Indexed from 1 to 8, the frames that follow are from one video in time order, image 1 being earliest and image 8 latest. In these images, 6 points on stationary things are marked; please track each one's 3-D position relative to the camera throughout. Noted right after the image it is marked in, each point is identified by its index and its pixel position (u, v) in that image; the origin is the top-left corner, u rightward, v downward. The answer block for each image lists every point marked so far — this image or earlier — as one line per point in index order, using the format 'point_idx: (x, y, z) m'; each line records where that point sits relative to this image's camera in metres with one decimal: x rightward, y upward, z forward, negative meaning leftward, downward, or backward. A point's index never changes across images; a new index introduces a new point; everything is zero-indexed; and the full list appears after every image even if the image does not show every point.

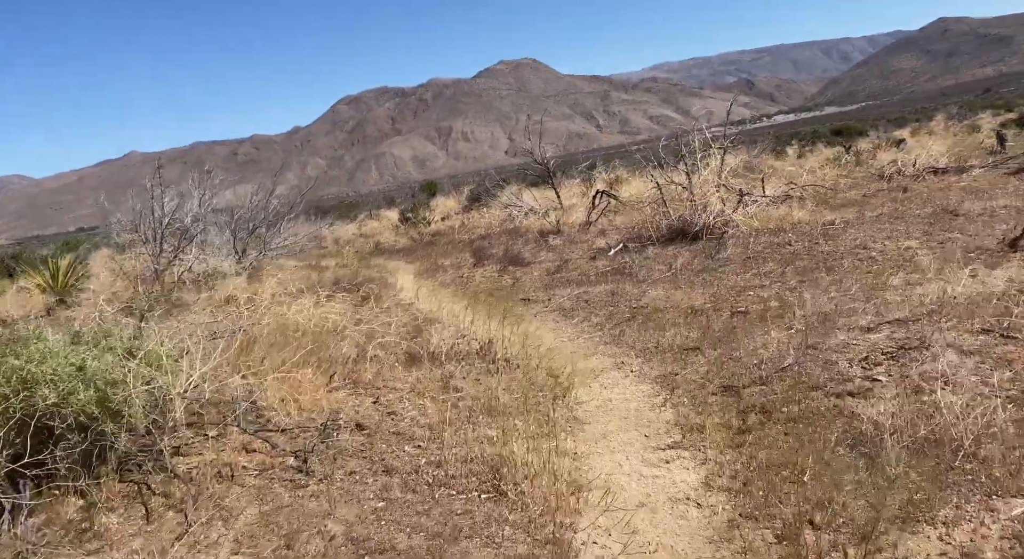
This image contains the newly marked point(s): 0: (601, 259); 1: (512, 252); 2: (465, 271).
0: (+1.5, +0.3, +13.0) m
1: (0.0, +0.5, +15.8) m
2: (-0.9, +0.2, +14.3) m
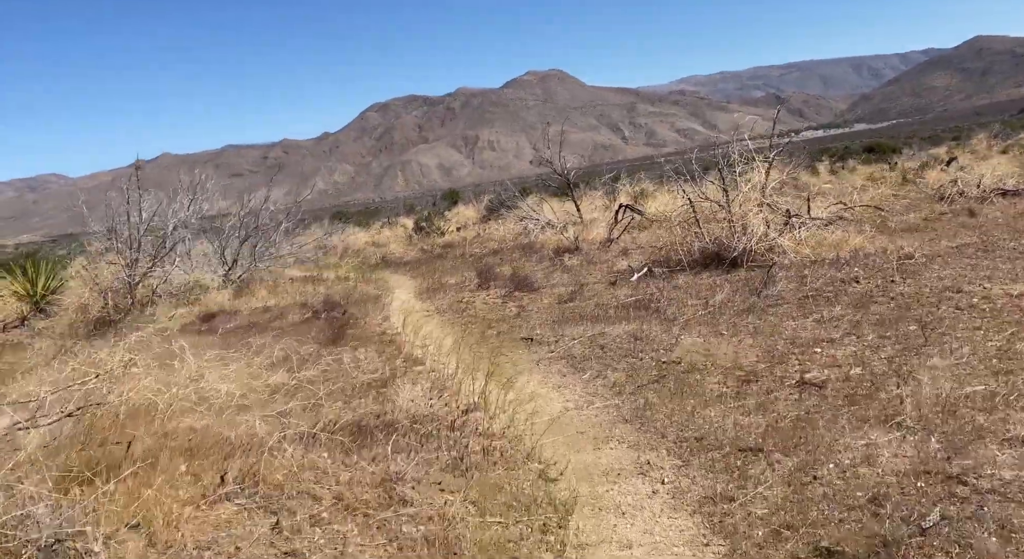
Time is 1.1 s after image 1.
0: (+1.6, -0.1, +11.1) m
1: (+0.2, +0.1, +14.0) m
2: (-0.8, -0.2, +12.5) m
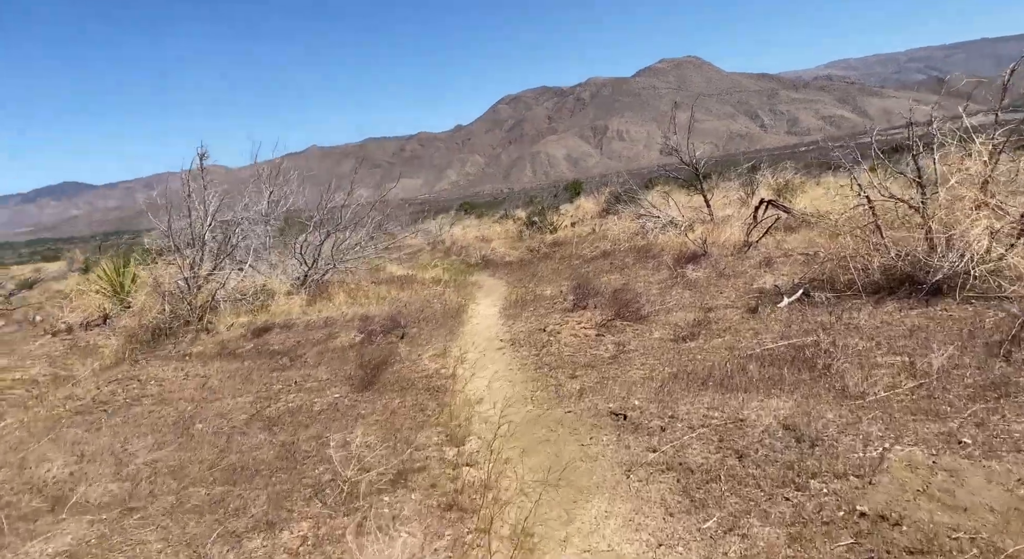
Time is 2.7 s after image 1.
0: (+2.6, -0.4, +8.0) m
1: (+1.7, -0.2, +11.1) m
2: (+0.5, -0.5, +9.8) m
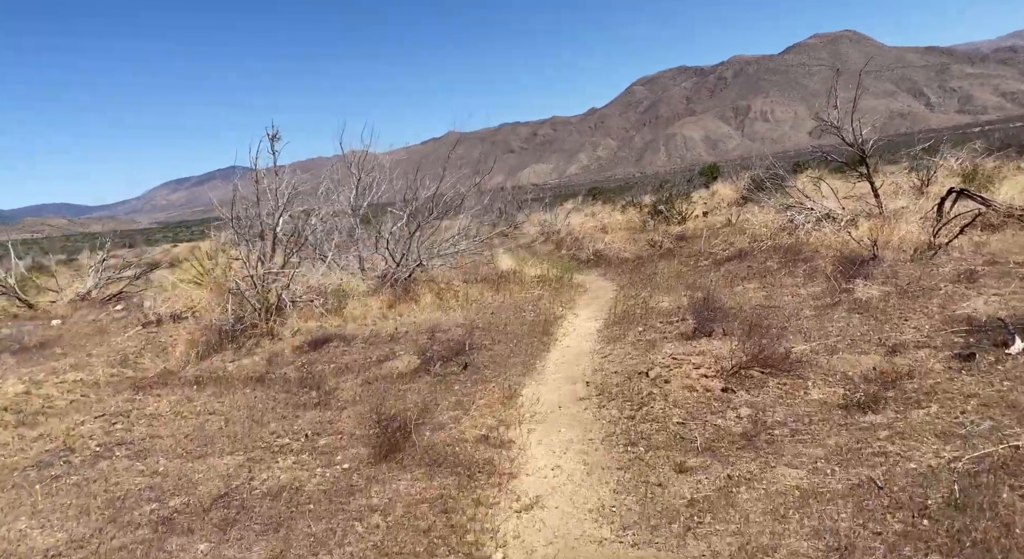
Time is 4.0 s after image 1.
0: (+3.3, -0.7, +5.2) m
1: (+2.9, -0.3, +8.4) m
2: (+1.5, -0.6, +7.3) m
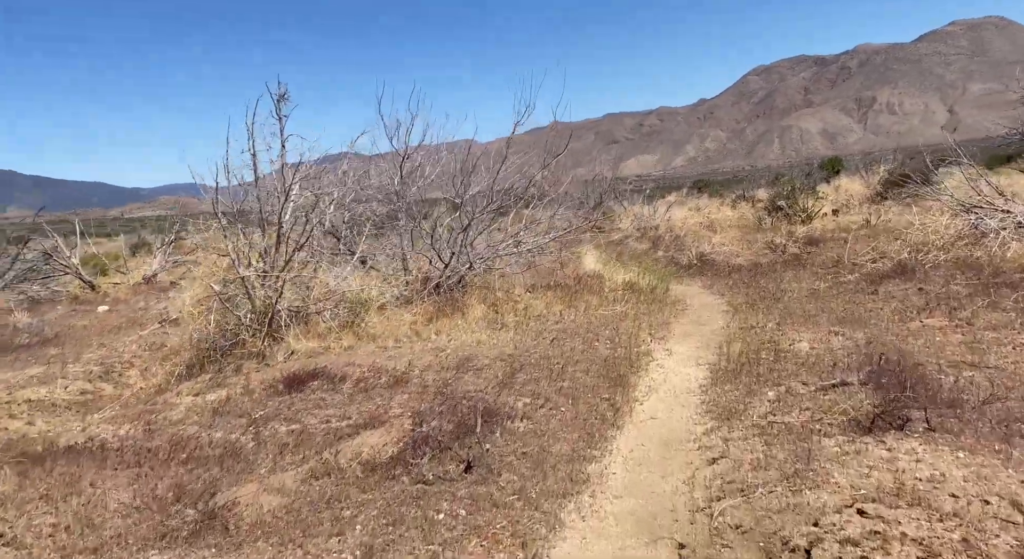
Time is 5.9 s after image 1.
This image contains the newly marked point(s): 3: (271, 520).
0: (+3.1, -1.0, +1.6) m
1: (+3.2, -0.7, +4.8) m
2: (+1.7, -0.9, +4.0) m
3: (-1.2, -1.2, +4.0) m
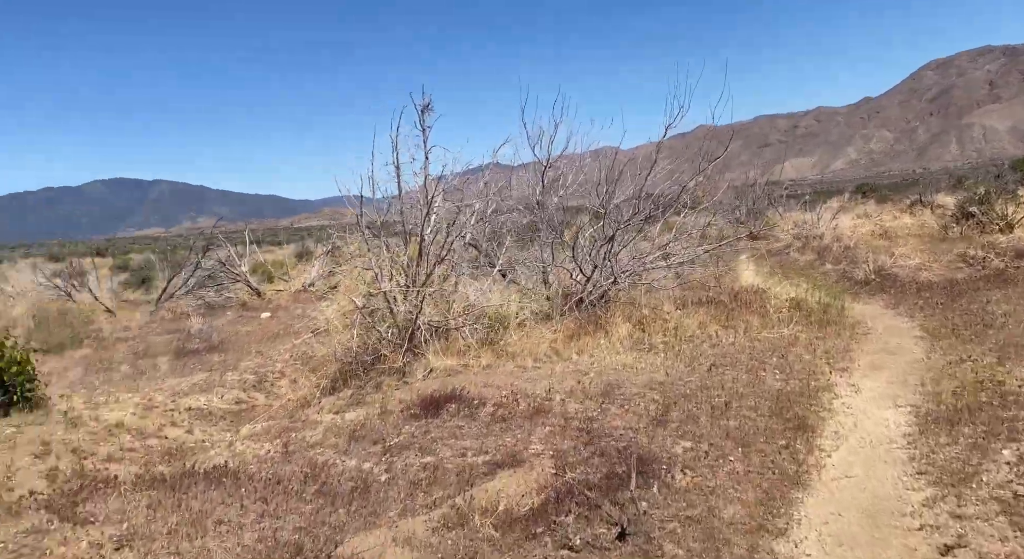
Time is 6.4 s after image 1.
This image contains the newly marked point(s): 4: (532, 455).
0: (+3.3, -1.2, +0.3) m
1: (+4.0, -0.8, +3.4) m
2: (+2.4, -1.1, +2.9) m
3: (-0.5, -1.3, +3.4) m
4: (+0.2, -1.1, +5.2) m
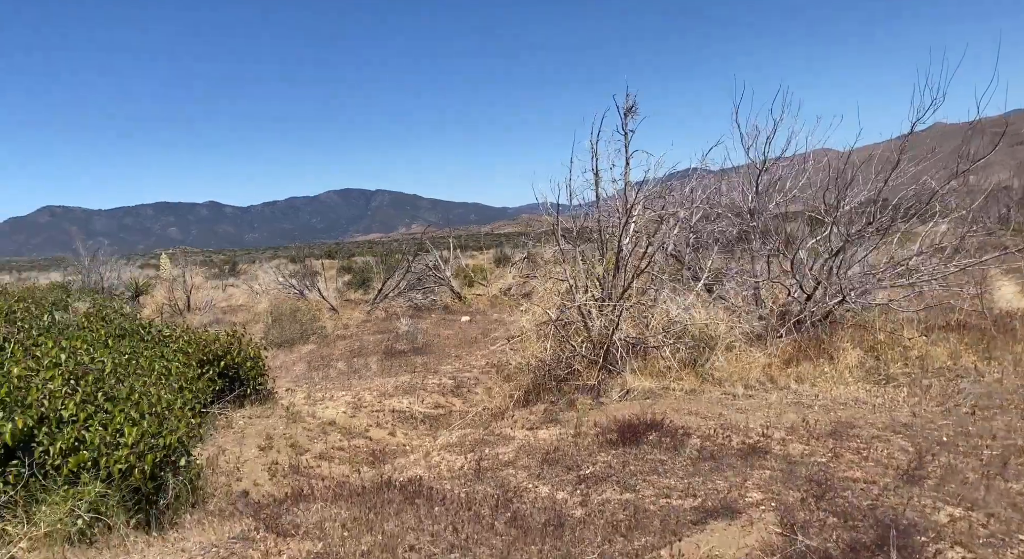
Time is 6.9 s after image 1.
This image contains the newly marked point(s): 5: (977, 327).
0: (+3.3, -1.3, -1.0) m
1: (+4.7, -1.0, +1.9) m
2: (+3.0, -1.2, +1.7) m
3: (+0.3, -1.4, +2.9) m
4: (+1.5, -1.3, +4.4) m
5: (+5.1, -0.6, +8.5) m
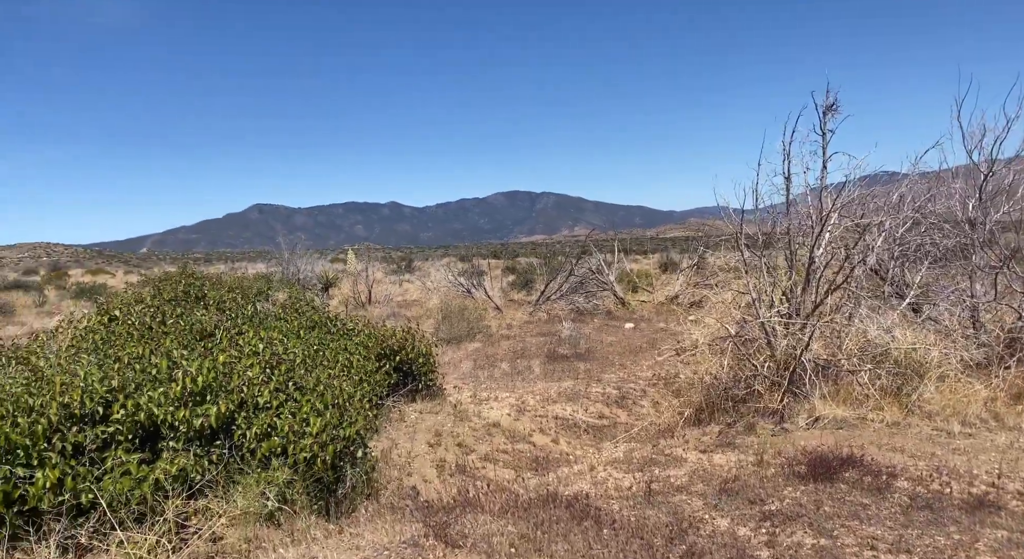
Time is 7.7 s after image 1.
0: (+3.0, -1.4, -2.0) m
1: (+5.0, -1.2, +0.5) m
2: (+3.3, -1.4, +0.7) m
3: (+1.0, -1.5, +2.5) m
4: (+2.4, -1.4, +3.7) m
5: (+6.8, -0.8, +7.0) m
